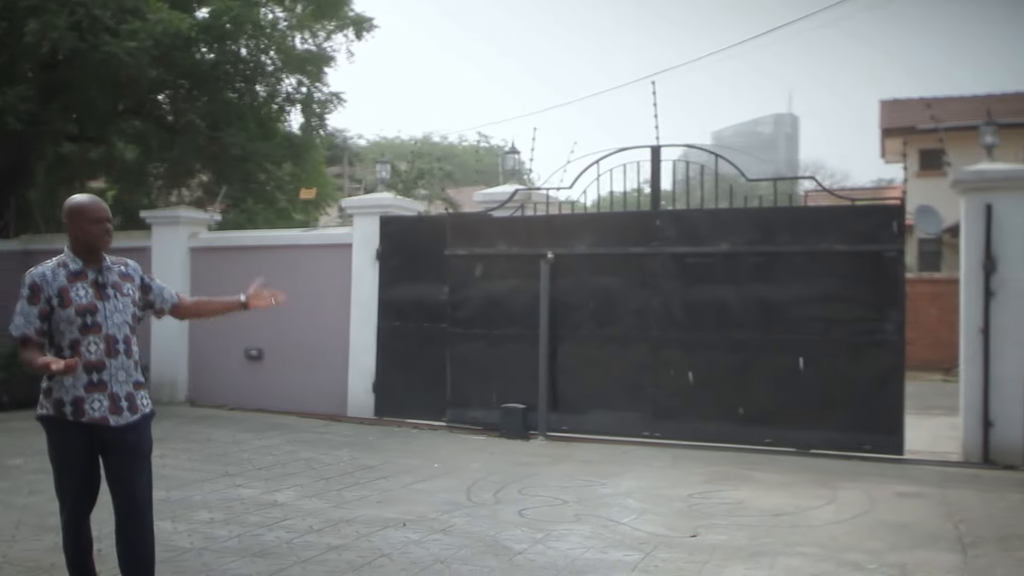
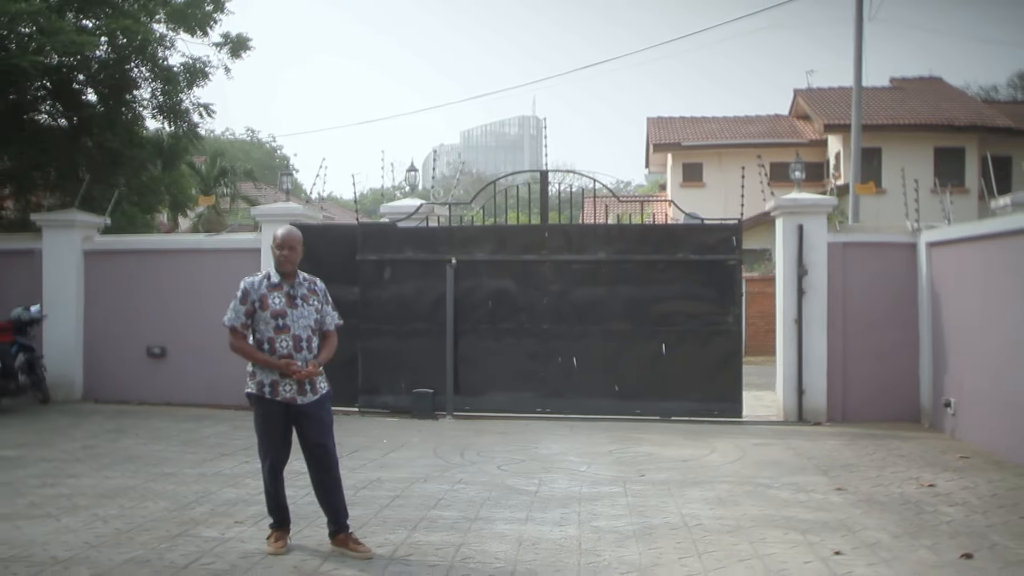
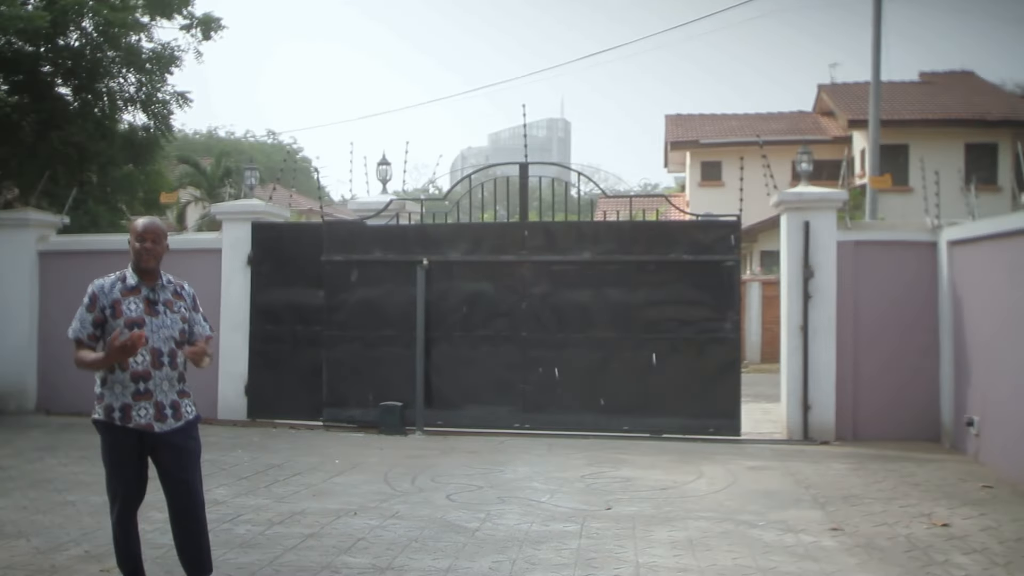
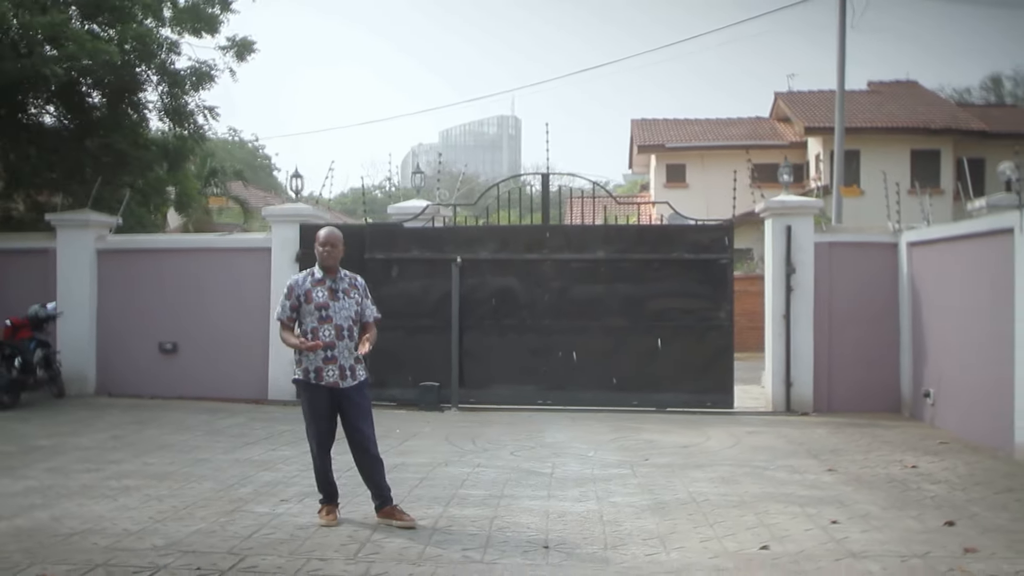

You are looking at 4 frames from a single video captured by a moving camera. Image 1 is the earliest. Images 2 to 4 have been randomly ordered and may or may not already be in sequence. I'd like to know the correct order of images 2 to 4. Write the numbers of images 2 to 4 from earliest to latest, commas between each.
3, 2, 4
